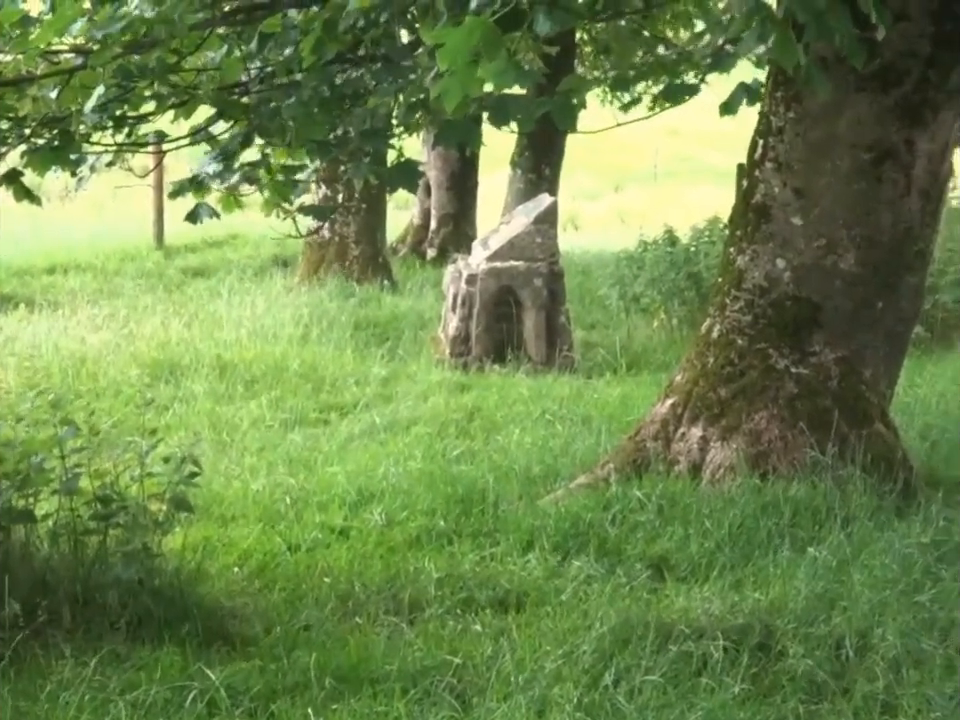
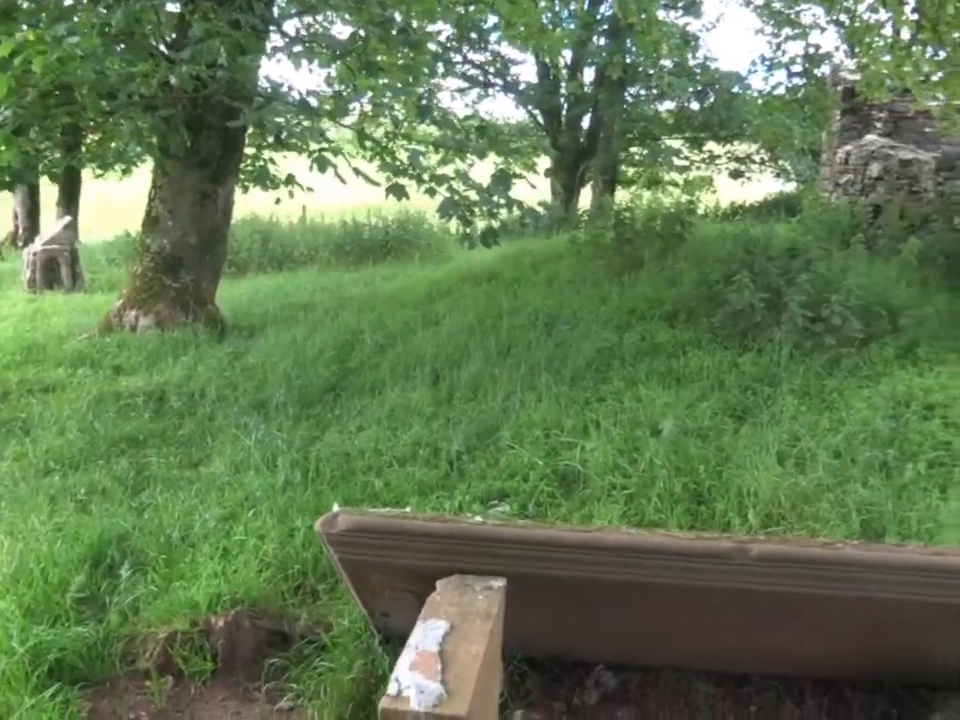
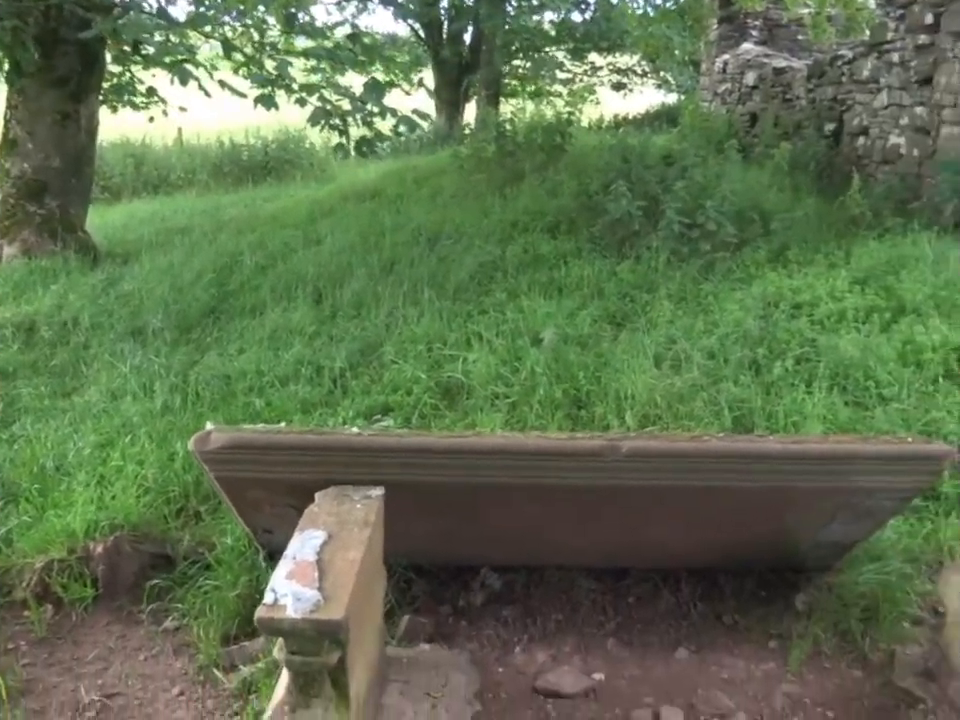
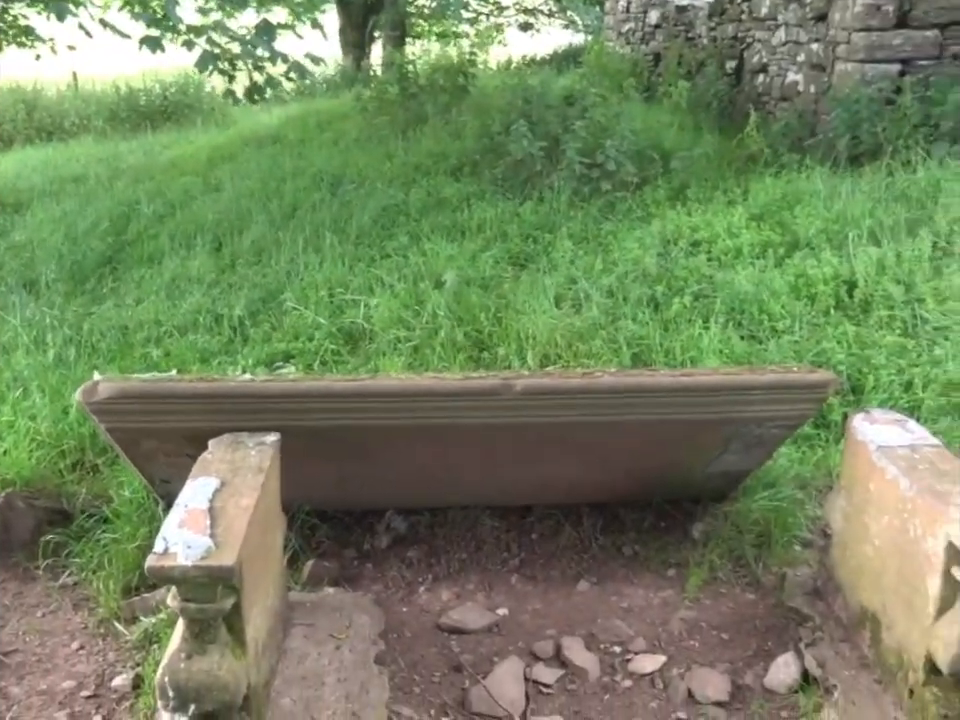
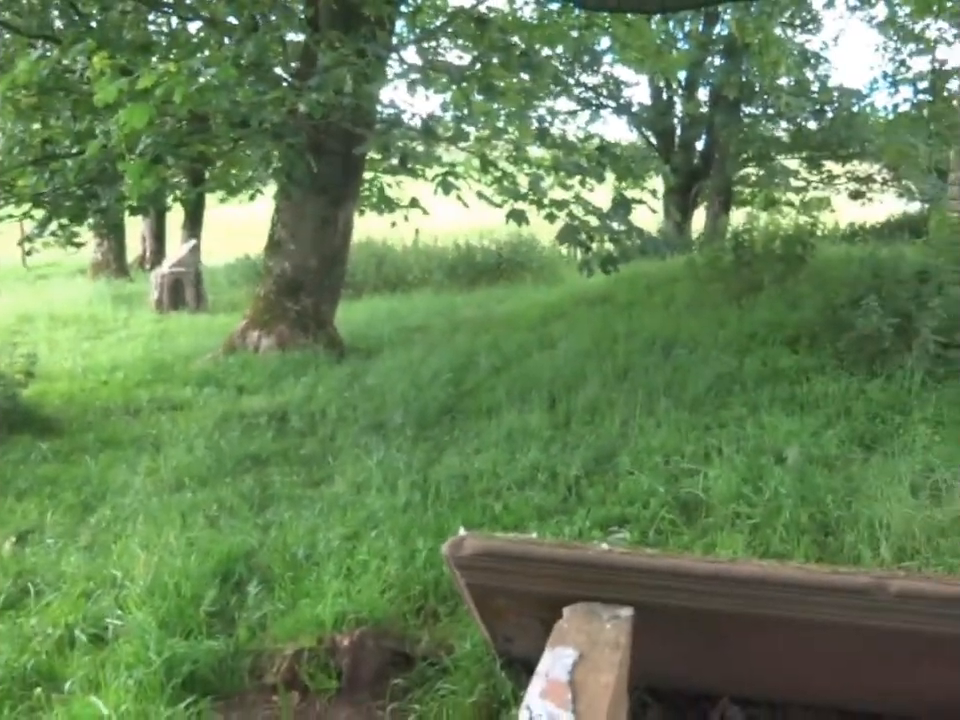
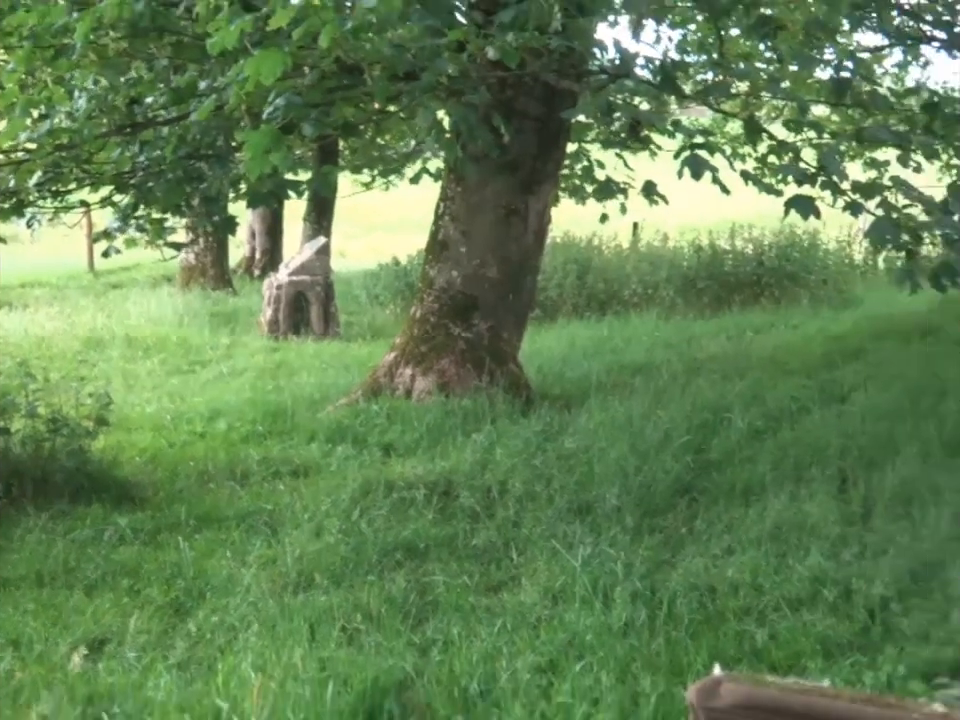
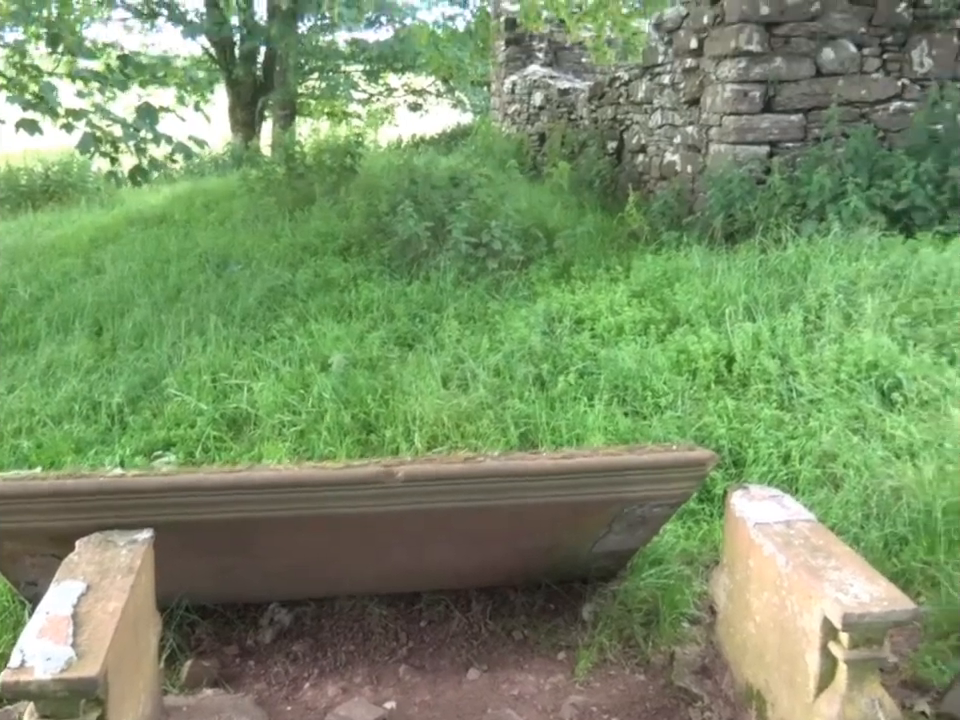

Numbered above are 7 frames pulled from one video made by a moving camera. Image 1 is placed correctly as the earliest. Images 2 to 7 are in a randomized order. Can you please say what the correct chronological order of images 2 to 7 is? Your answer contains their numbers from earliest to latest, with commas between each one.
6, 5, 2, 3, 4, 7
